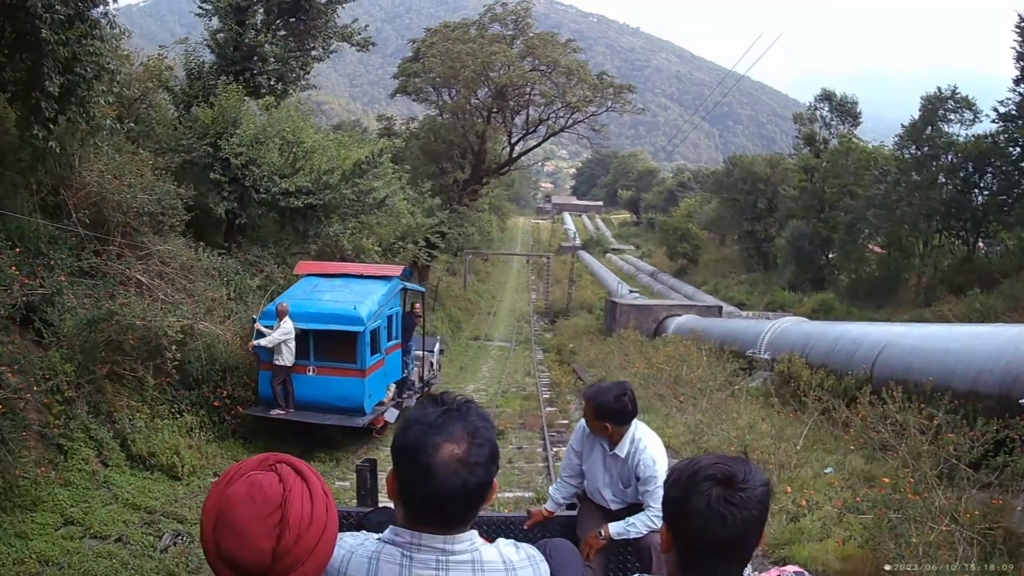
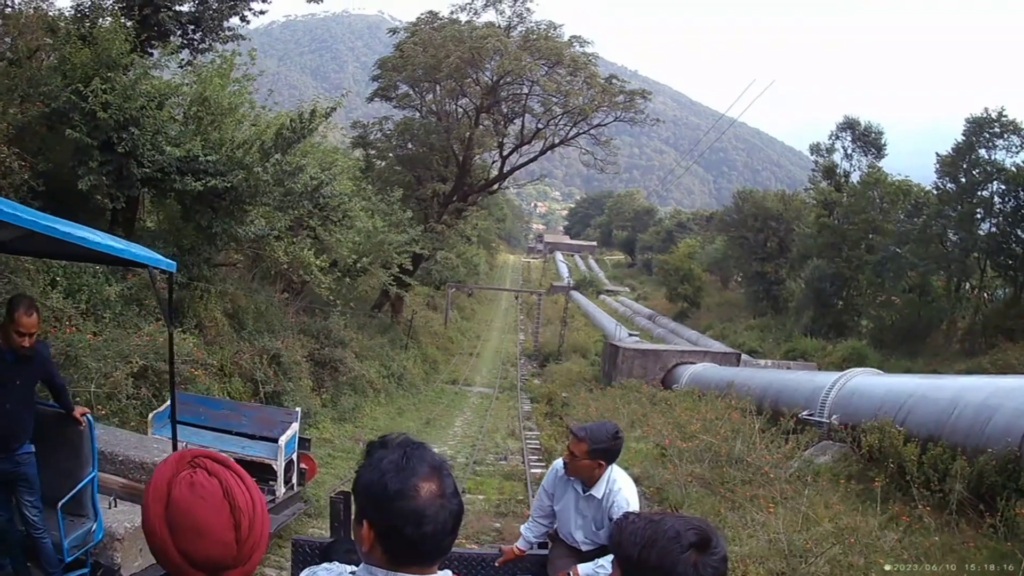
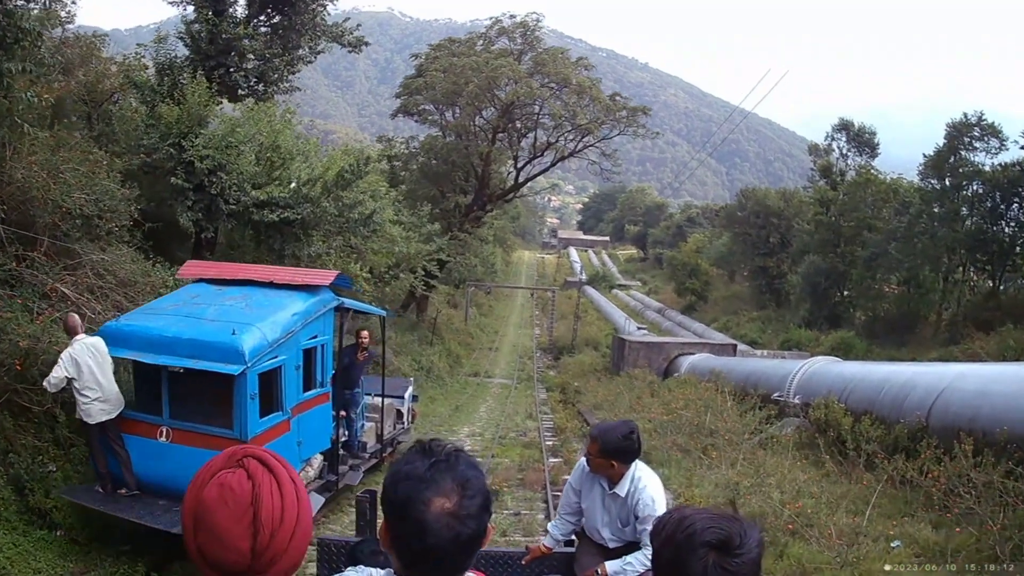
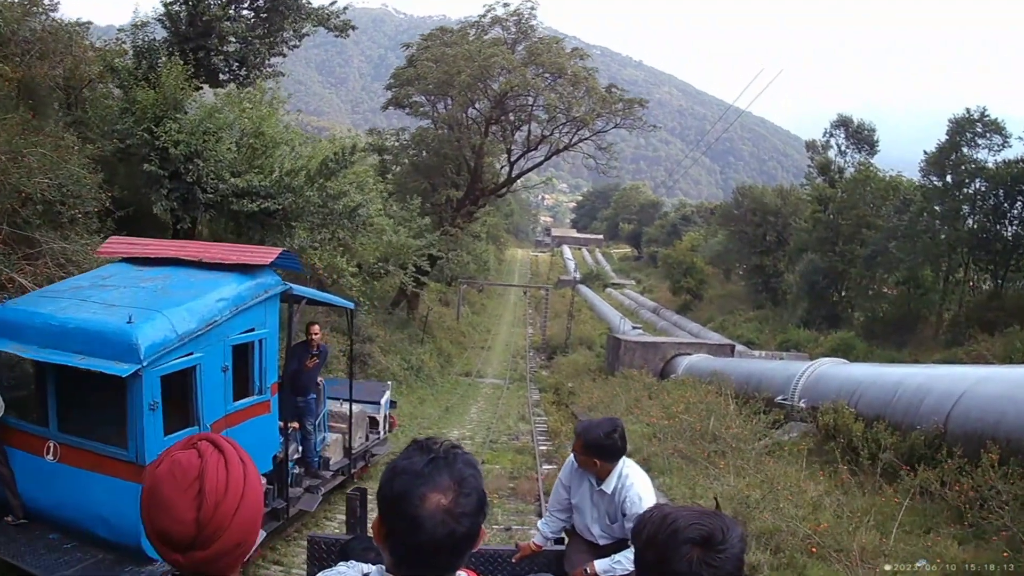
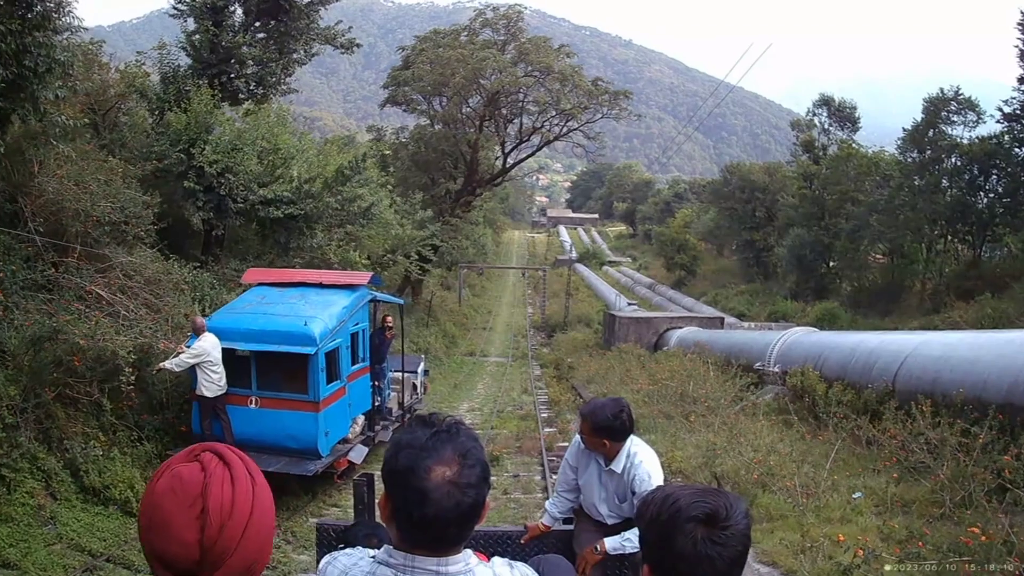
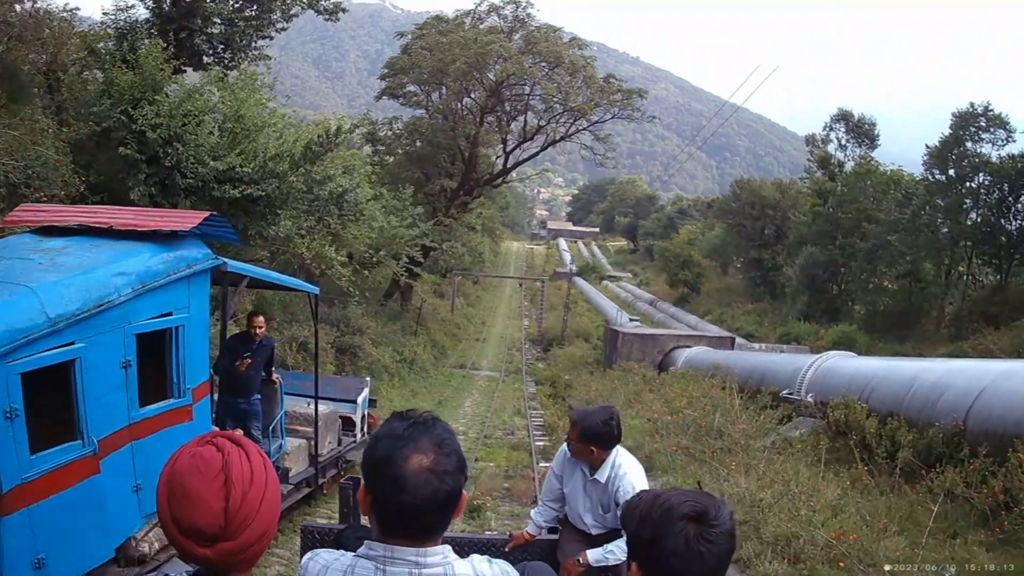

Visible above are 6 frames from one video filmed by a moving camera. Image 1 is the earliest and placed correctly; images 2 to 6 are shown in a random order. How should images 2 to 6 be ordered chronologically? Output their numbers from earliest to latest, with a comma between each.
5, 3, 4, 6, 2
